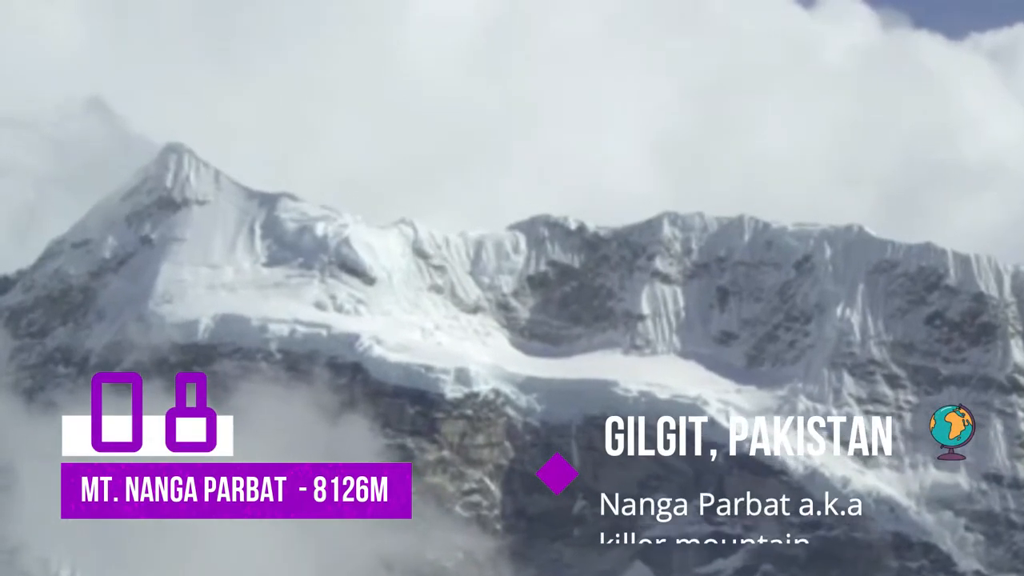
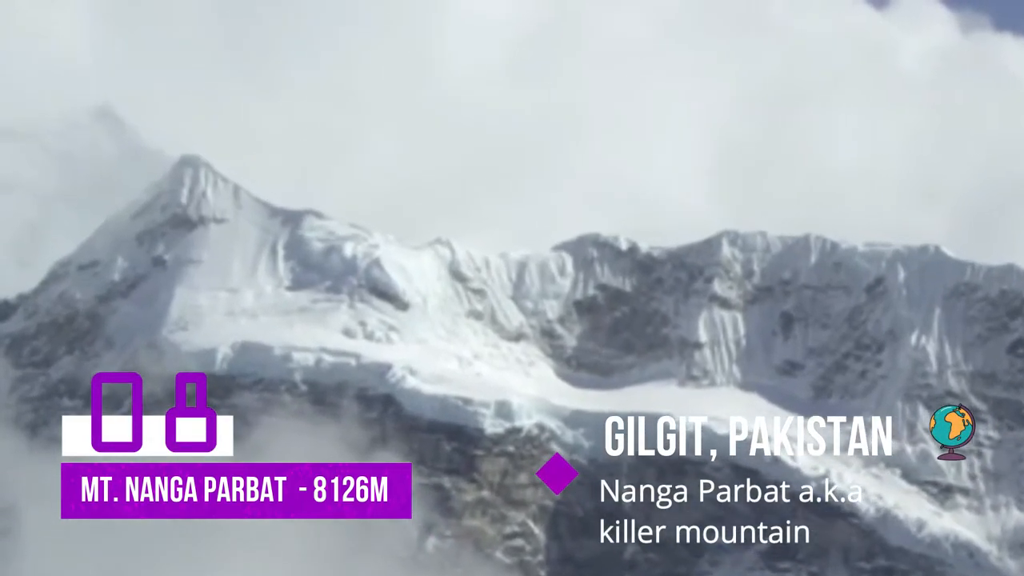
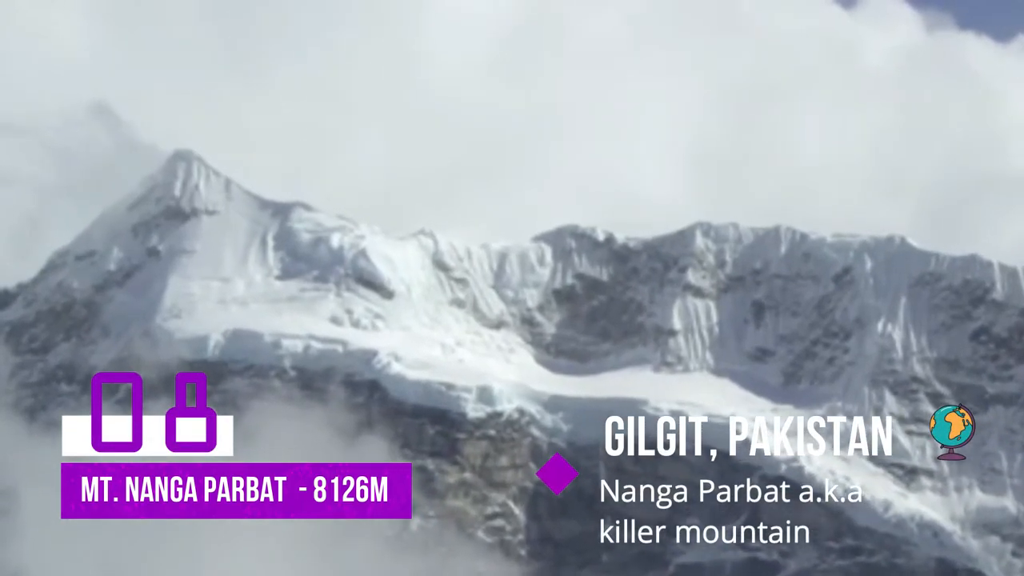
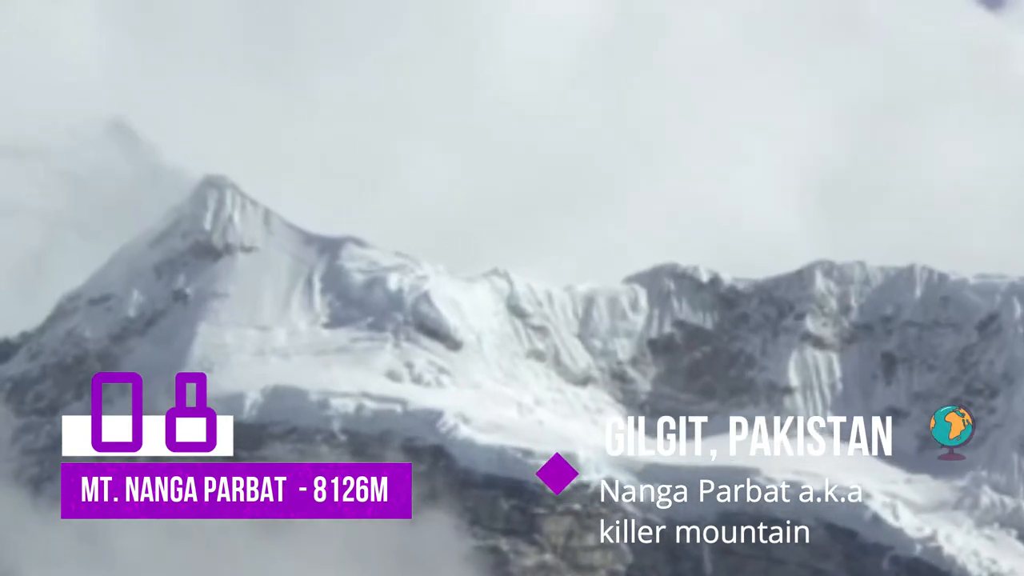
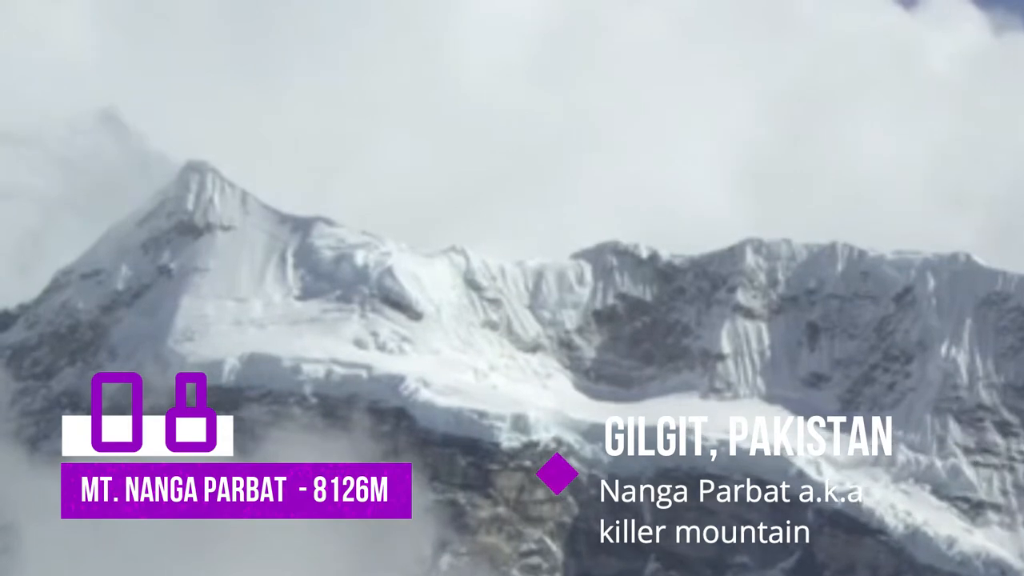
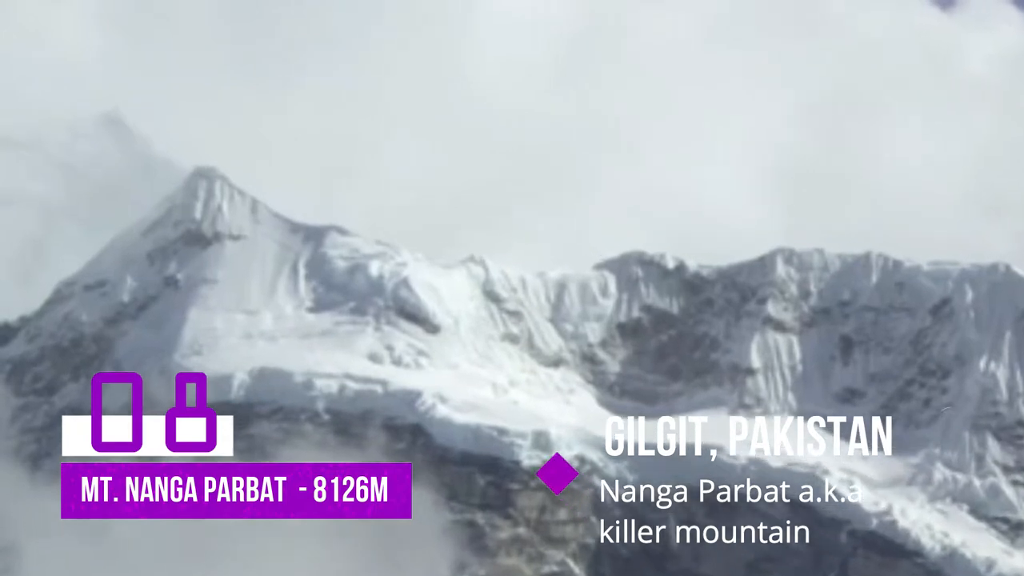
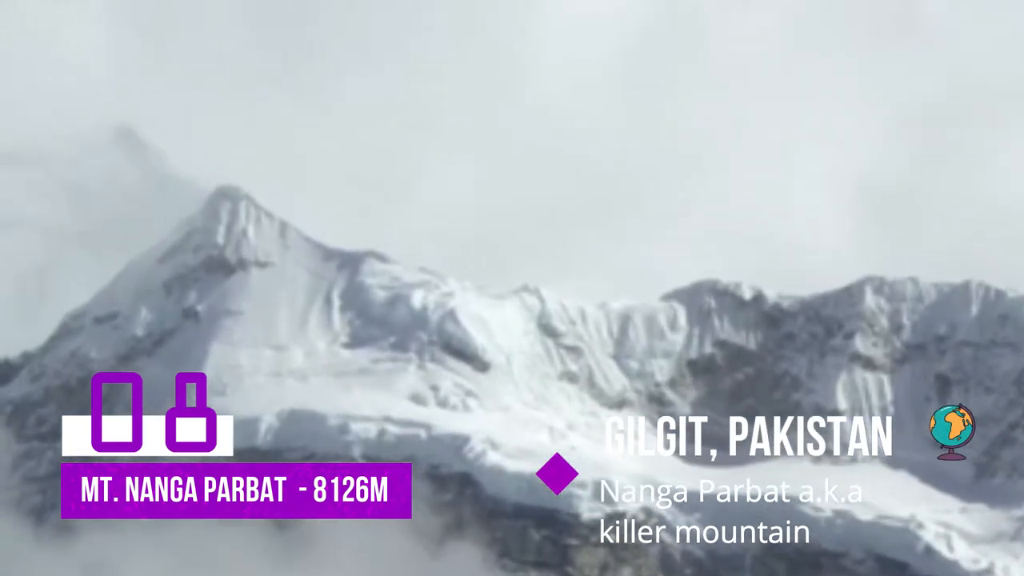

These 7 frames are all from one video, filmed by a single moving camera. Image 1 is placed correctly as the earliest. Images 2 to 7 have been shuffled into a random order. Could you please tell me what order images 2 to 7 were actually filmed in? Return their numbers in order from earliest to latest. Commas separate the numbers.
3, 2, 5, 6, 4, 7
